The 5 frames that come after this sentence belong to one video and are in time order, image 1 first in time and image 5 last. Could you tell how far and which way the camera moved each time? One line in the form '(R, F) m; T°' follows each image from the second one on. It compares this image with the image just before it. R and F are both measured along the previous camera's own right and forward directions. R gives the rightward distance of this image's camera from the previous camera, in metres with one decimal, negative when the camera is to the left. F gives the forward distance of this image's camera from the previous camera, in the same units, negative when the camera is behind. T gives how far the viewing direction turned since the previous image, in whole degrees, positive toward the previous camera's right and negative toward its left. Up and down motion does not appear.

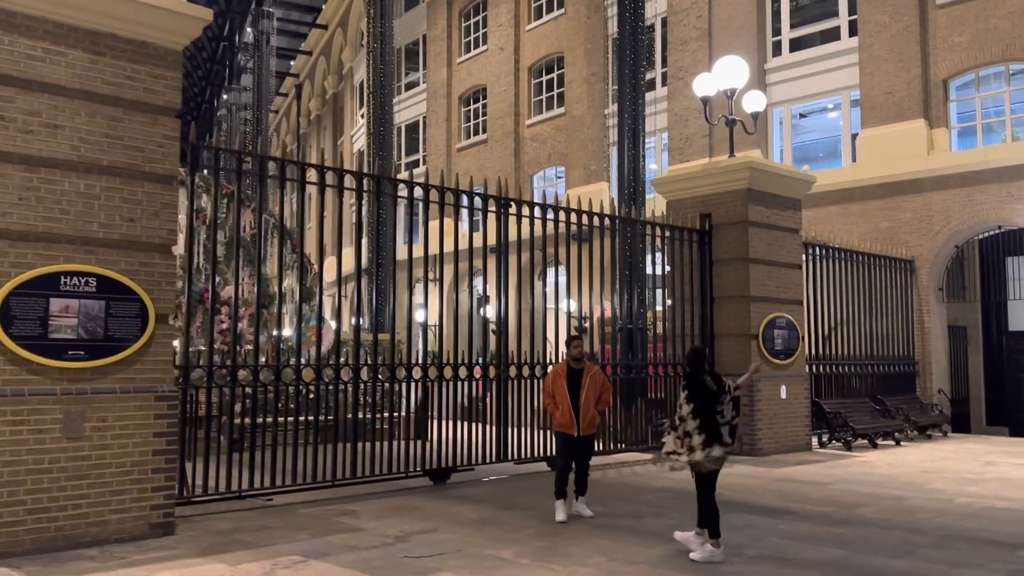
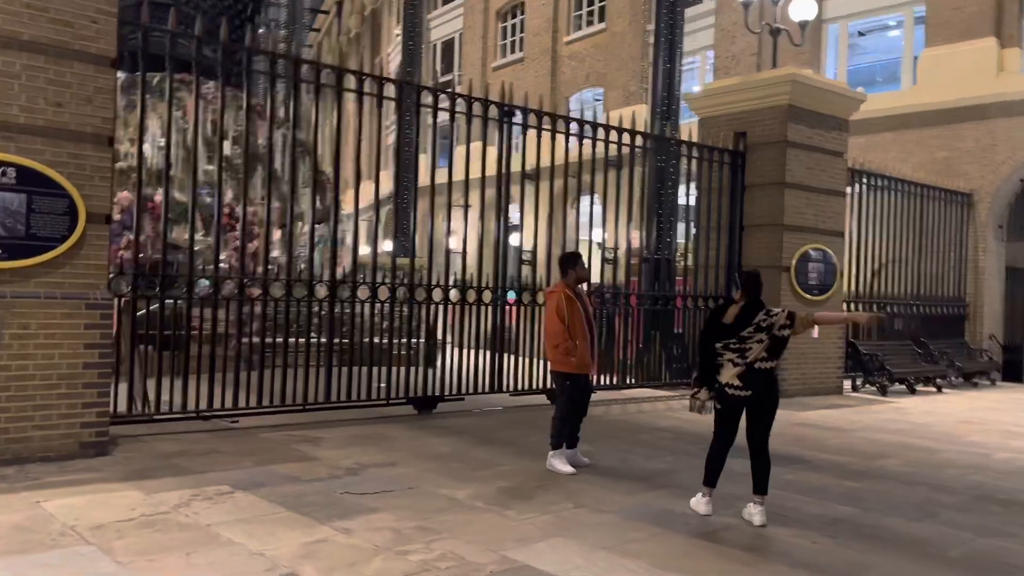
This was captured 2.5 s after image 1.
(+0.5, +0.8) m; -3°
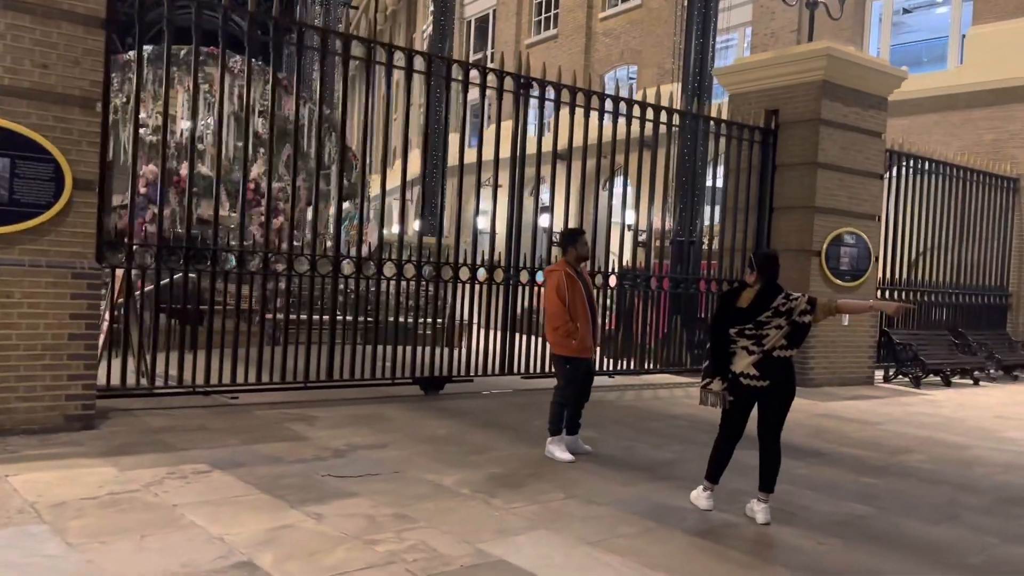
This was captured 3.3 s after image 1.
(+0.2, +0.3) m; -2°
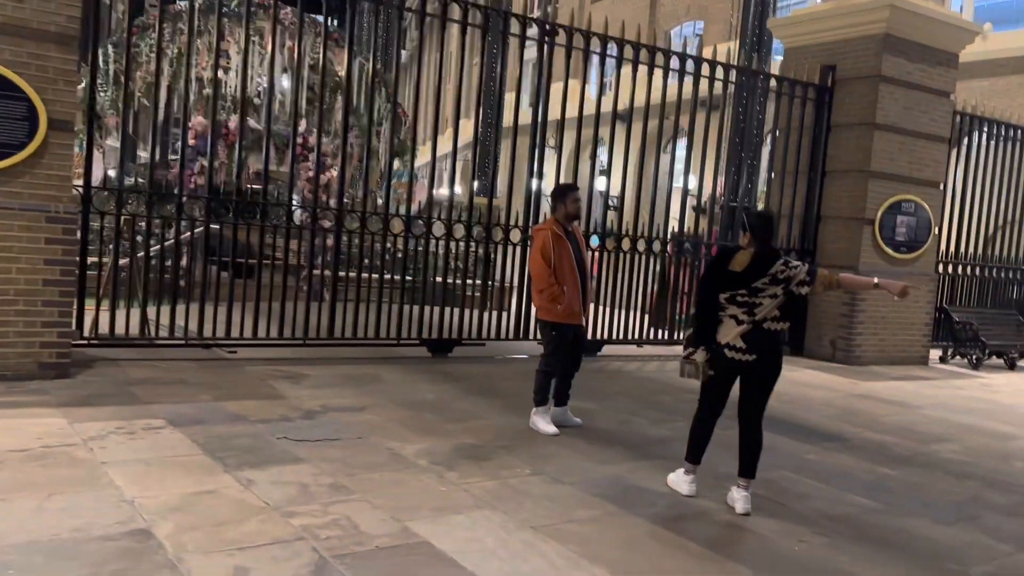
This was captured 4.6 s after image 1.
(+0.5, +0.4) m; -5°
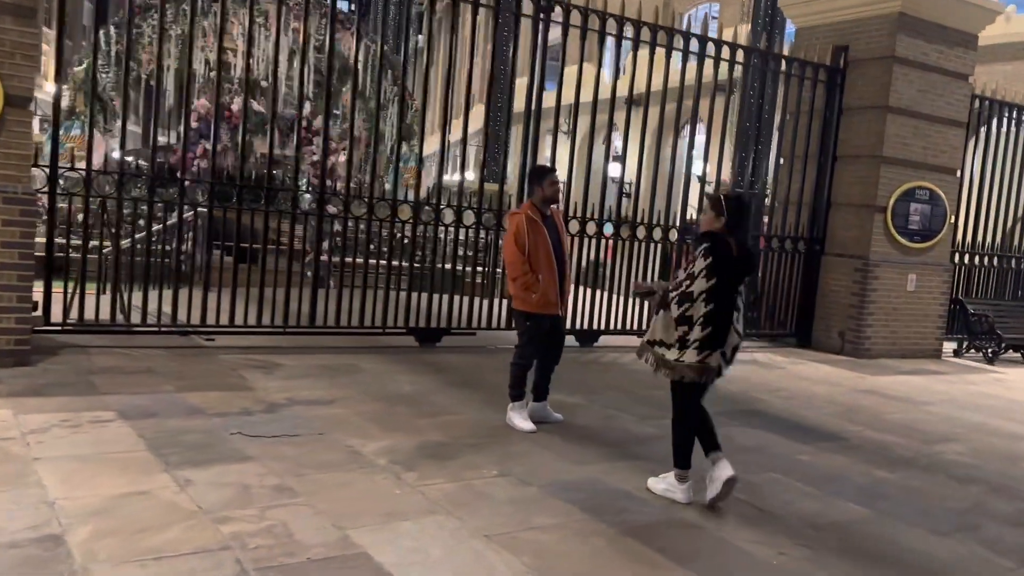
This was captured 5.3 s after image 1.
(+0.2, +0.3) m; -1°
